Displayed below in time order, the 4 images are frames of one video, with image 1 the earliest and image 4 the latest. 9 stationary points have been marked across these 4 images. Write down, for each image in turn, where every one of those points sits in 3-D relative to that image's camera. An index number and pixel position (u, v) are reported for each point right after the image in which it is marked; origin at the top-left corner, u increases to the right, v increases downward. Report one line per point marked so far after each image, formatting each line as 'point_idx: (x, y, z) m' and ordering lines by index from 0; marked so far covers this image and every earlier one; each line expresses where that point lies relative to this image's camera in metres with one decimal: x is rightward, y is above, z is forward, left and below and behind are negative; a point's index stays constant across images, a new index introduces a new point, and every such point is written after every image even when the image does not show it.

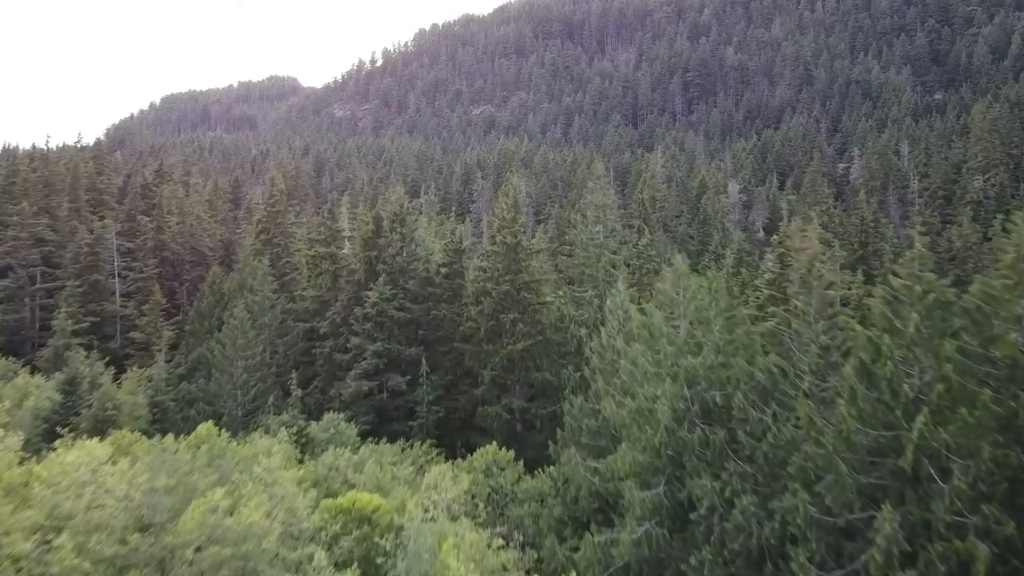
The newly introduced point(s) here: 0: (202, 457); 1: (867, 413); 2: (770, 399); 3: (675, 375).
0: (-7.4, -4.0, +19.3) m
1: (+6.4, -2.2, +14.7) m
2: (+5.6, -2.4, +17.4) m
3: (+3.7, -2.0, +18.1) m
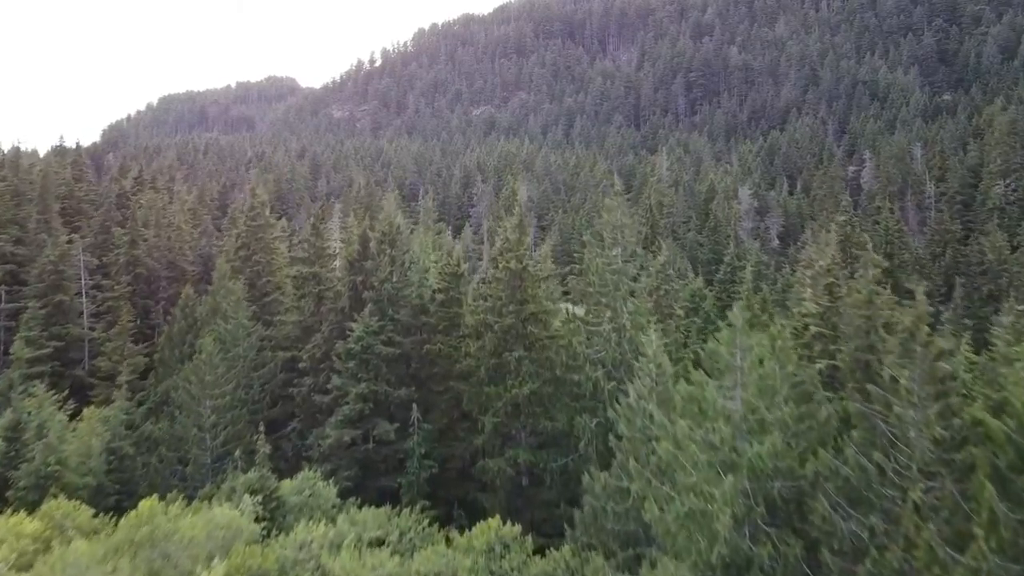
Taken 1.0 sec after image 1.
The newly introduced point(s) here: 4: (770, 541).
0: (-7.3, -5.2, +15.3) m
1: (+6.6, -3.3, +10.6) m
2: (+5.8, -3.6, +13.4) m
3: (+3.8, -3.1, +14.0) m
4: (+4.2, -4.1, +13.0) m
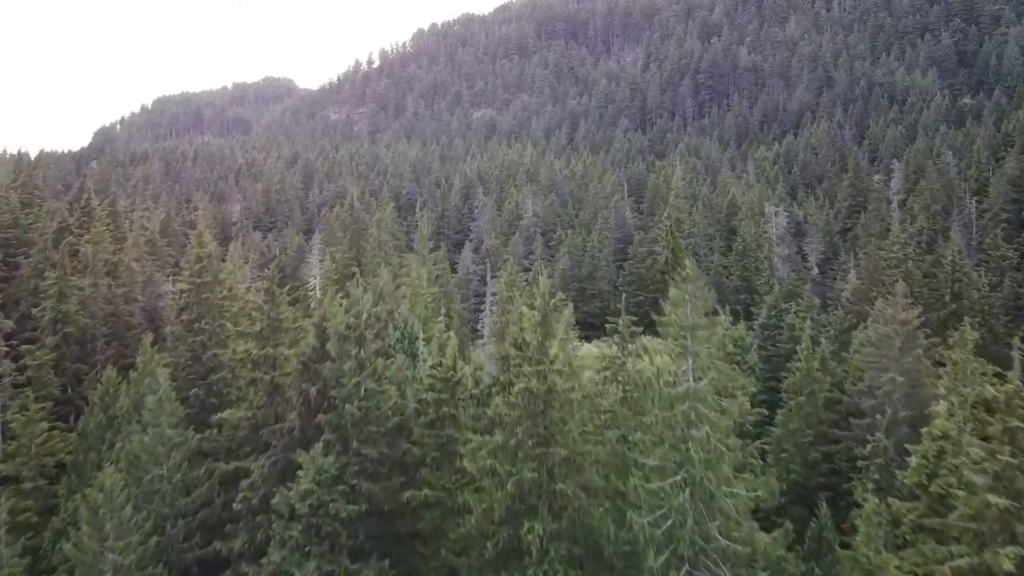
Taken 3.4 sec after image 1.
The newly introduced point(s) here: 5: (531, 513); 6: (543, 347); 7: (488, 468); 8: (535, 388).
0: (-6.8, -8.3, +6.6) m
1: (+7.0, -6.4, +1.9) m
2: (+6.2, -6.6, +4.7) m
3: (+4.3, -6.2, +5.3) m
4: (+4.6, -7.2, +4.3) m
5: (+0.4, -5.1, +18.6) m
6: (+0.7, -1.4, +19.8) m
7: (-0.5, -4.3, +19.6) m
8: (+0.5, -2.4, +19.4) m
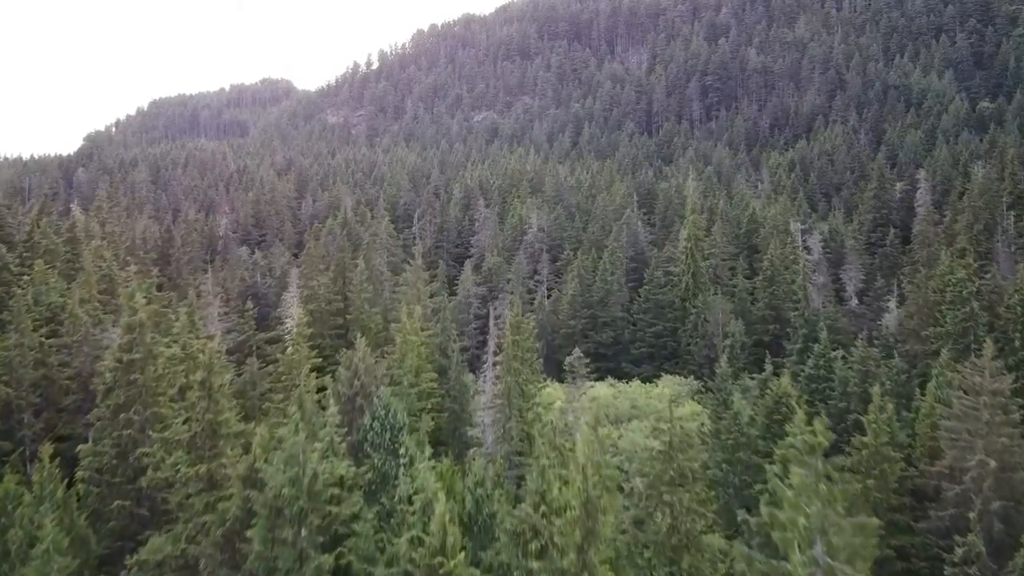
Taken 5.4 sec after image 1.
0: (-6.5, -10.9, -0.4) m
1: (+7.3, -9.0, -5.1) m
2: (+6.5, -9.2, -2.3) m
3: (+4.6, -8.8, -1.7) m
4: (+5.0, -9.8, -2.7) m
5: (+0.8, -7.7, +11.6) m
6: (+1.0, -4.0, +12.8) m
7: (-0.2, -6.9, +12.6) m
8: (+0.8, -5.0, +12.4) m
